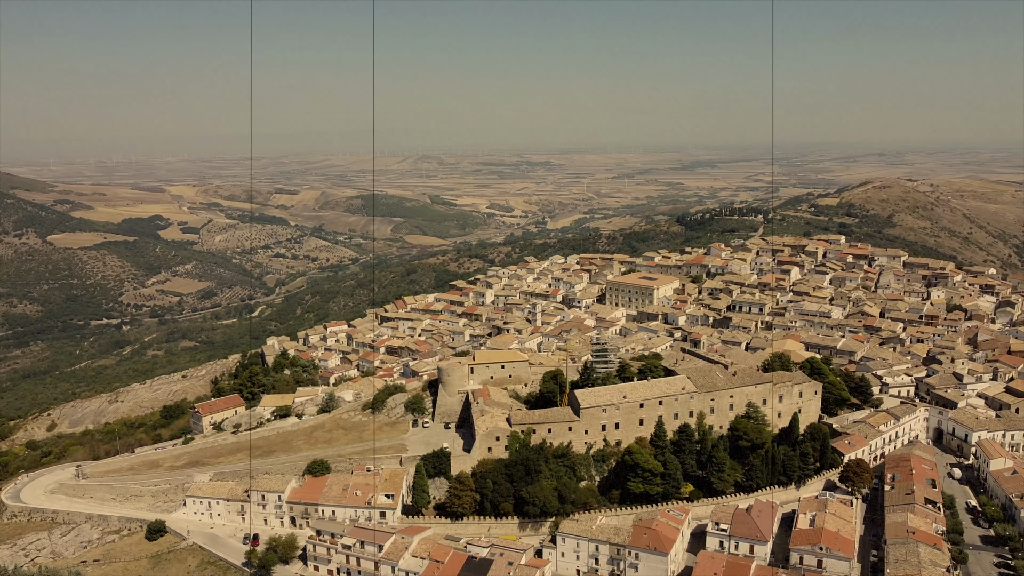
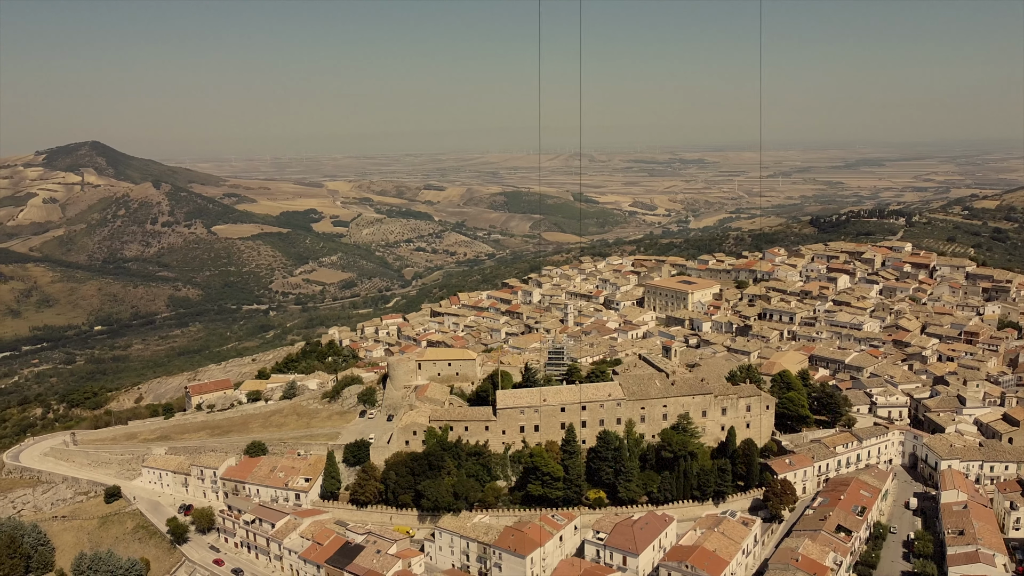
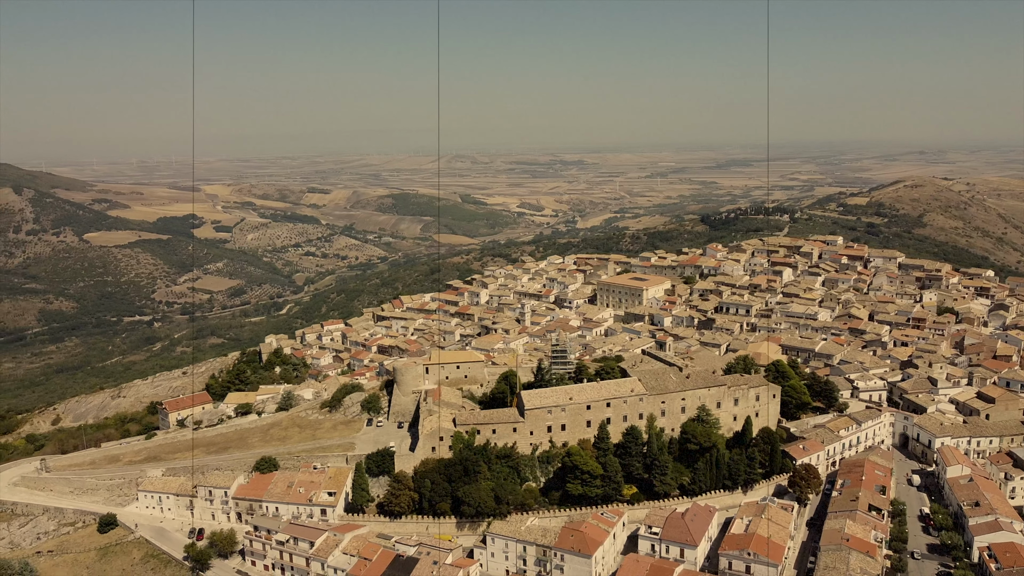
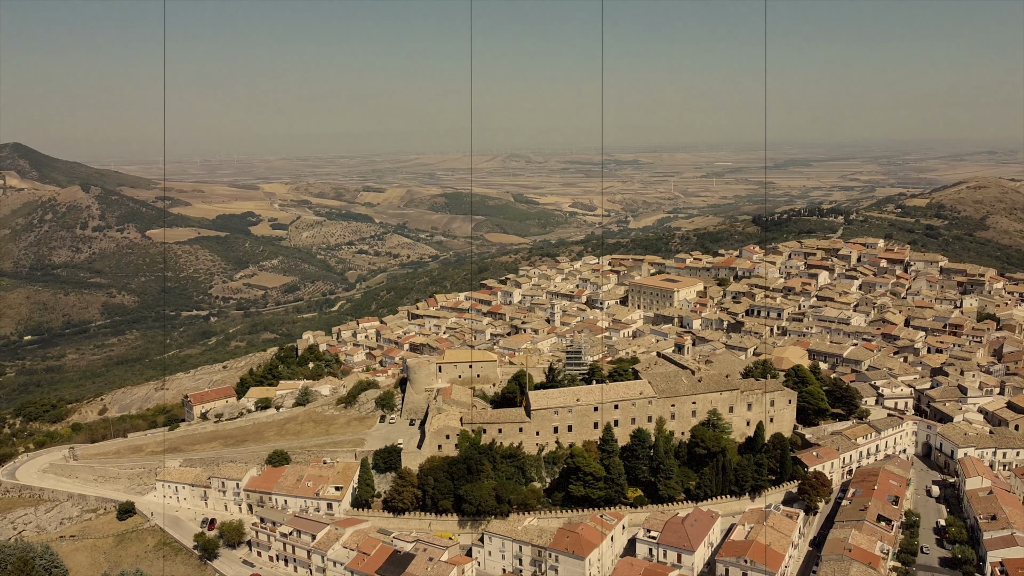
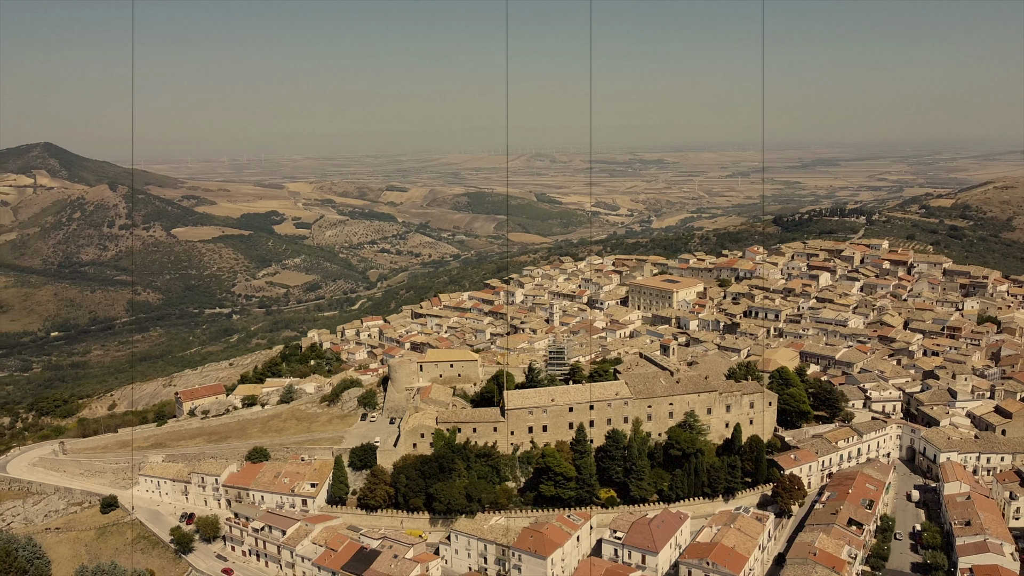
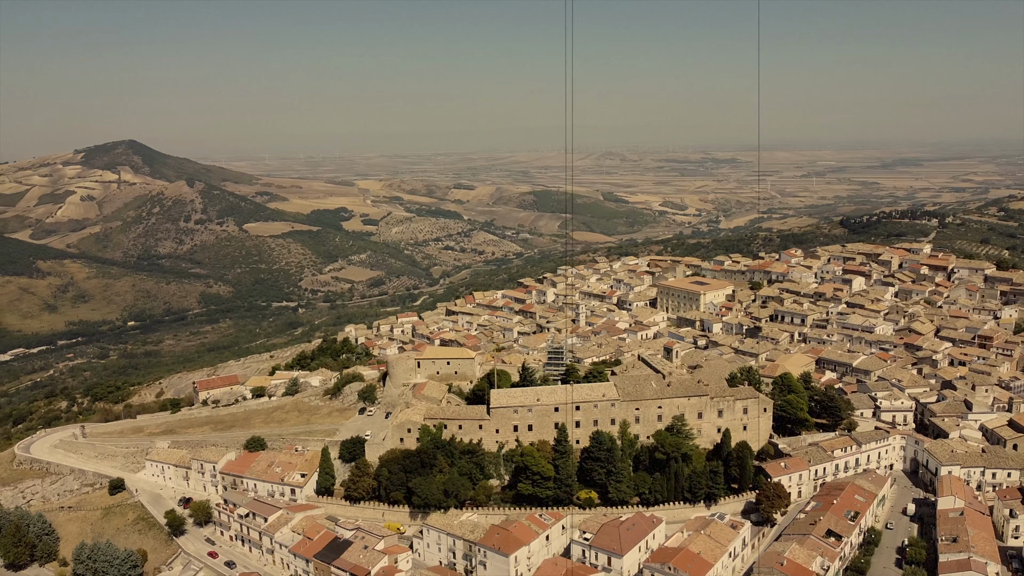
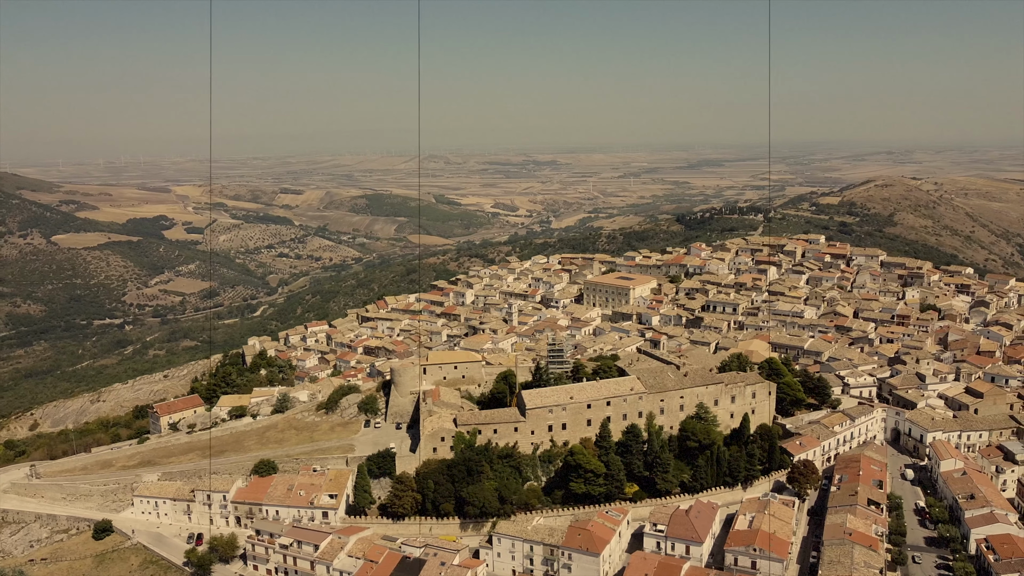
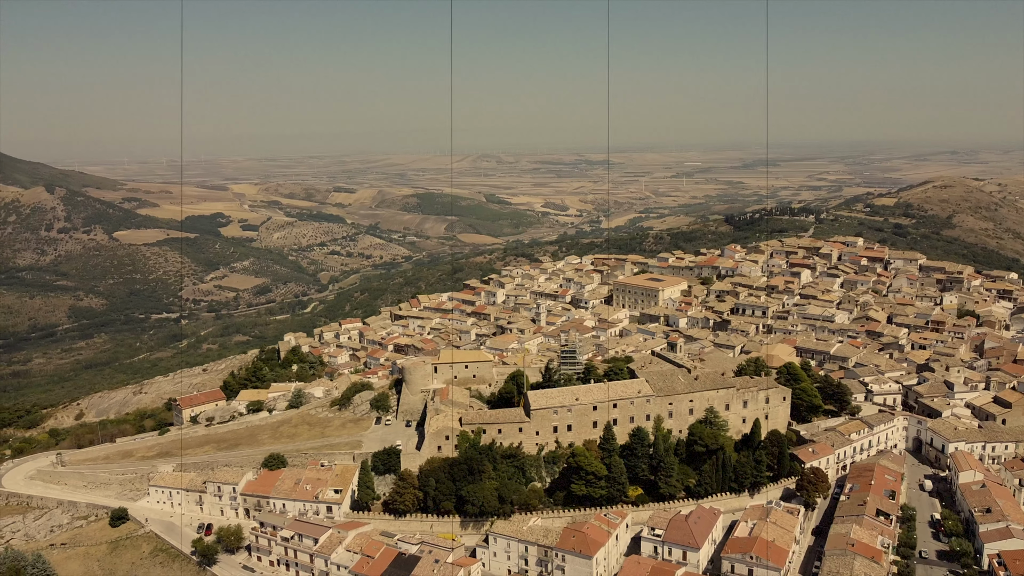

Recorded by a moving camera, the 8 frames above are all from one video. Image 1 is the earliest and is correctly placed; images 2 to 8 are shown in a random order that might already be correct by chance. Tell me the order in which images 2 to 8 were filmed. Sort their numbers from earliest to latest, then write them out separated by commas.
7, 3, 8, 4, 5, 2, 6
